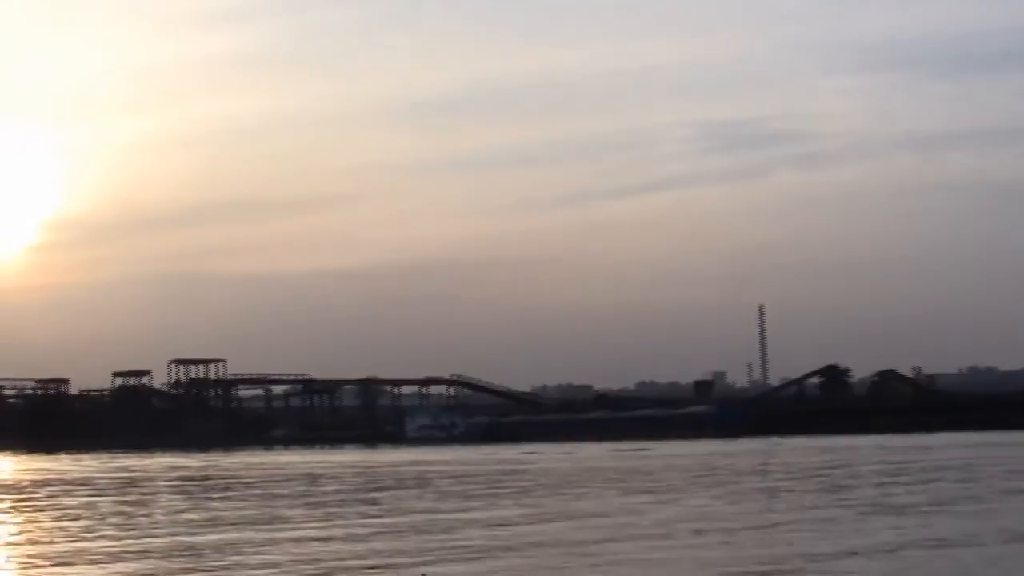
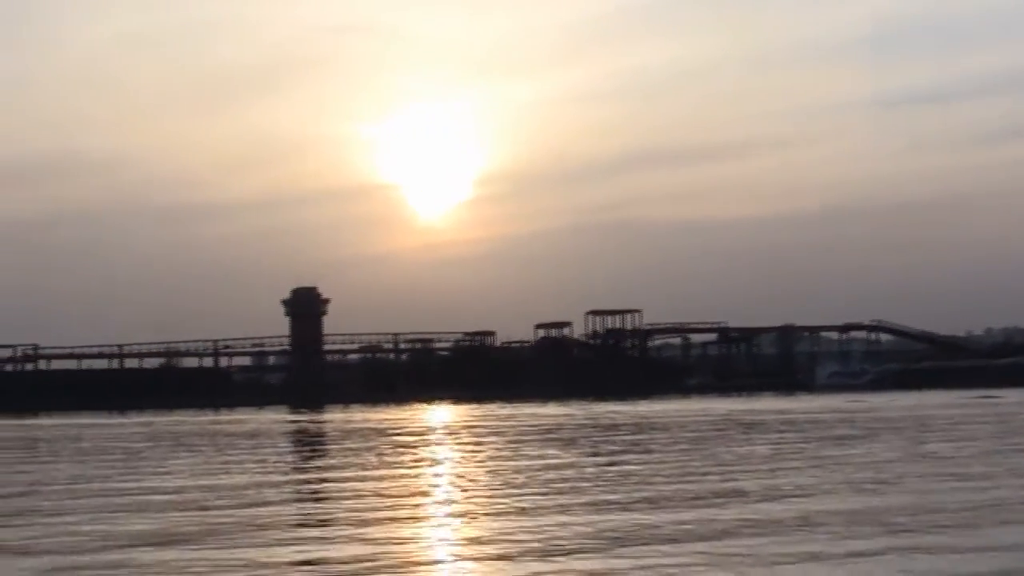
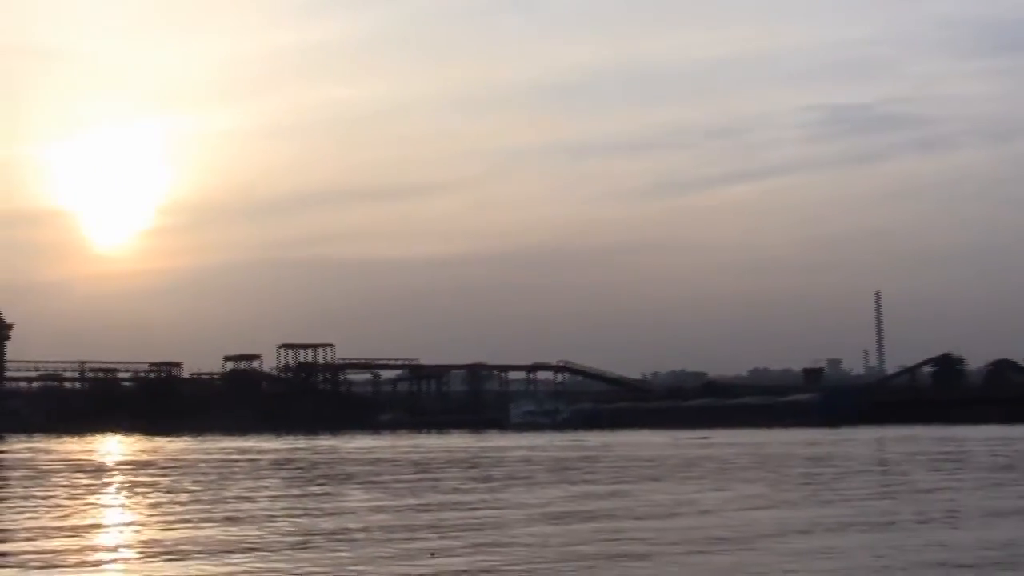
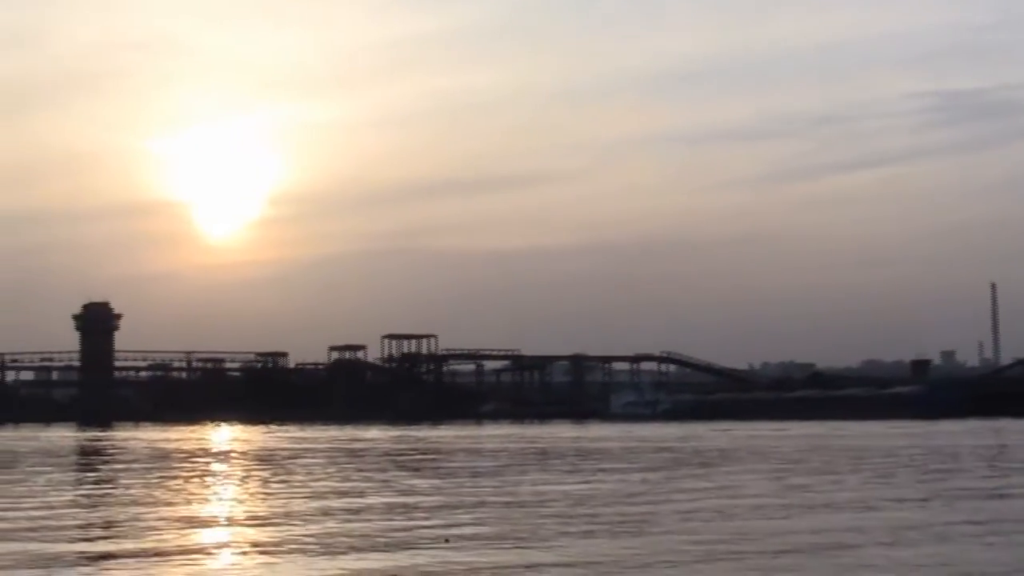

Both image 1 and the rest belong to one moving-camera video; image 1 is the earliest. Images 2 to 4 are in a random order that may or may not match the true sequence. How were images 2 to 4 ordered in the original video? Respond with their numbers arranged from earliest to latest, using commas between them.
3, 4, 2
